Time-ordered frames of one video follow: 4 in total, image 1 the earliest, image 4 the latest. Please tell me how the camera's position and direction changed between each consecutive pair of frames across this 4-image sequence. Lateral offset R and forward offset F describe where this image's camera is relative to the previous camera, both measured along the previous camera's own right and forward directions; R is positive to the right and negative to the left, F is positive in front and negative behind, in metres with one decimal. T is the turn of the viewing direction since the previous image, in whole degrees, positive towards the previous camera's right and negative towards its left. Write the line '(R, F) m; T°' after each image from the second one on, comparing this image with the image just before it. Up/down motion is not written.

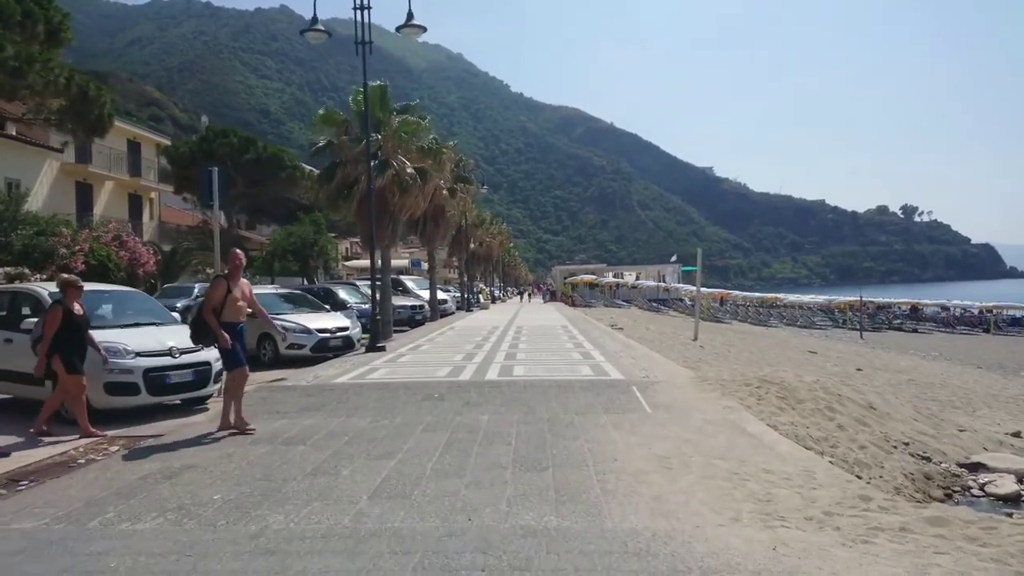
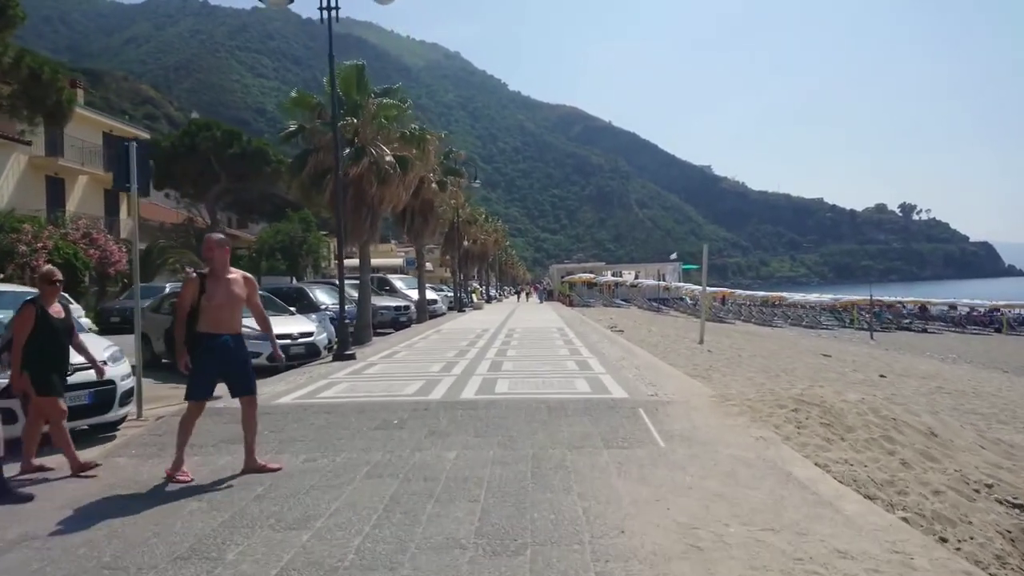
(+0.3, +2.3) m; 0°
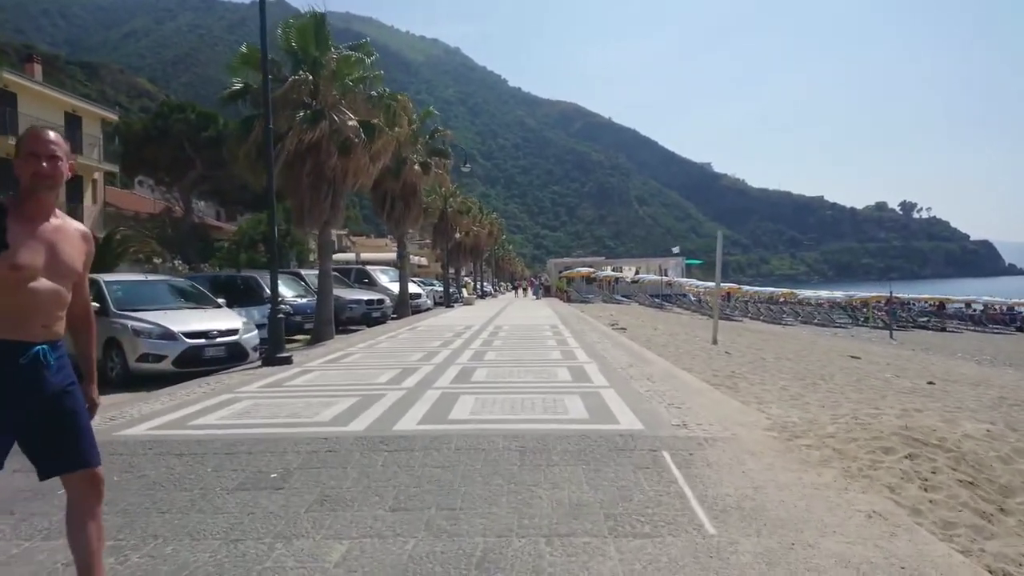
(+0.4, +3.6) m; 0°
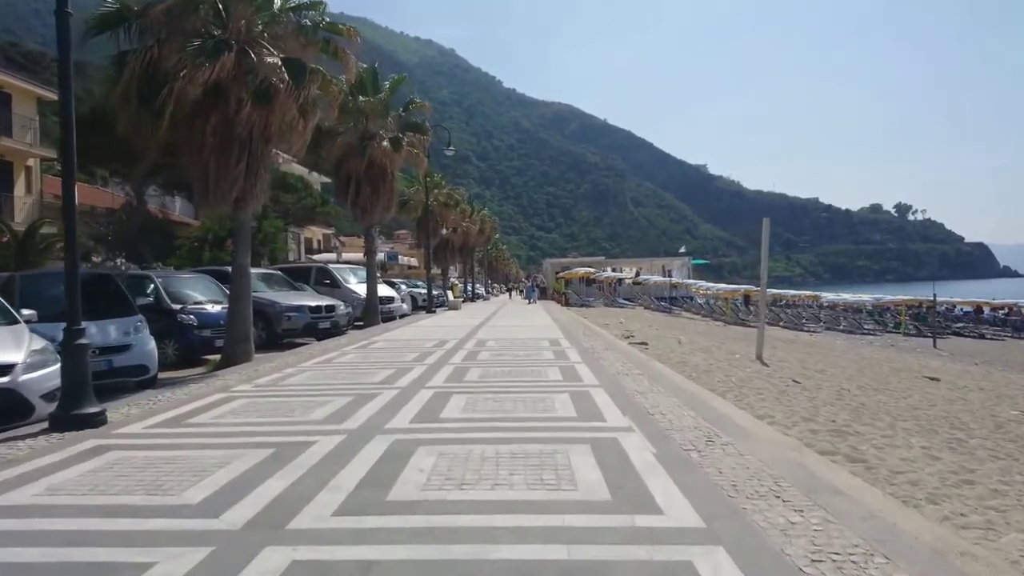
(+0.2, +5.8) m; 0°
